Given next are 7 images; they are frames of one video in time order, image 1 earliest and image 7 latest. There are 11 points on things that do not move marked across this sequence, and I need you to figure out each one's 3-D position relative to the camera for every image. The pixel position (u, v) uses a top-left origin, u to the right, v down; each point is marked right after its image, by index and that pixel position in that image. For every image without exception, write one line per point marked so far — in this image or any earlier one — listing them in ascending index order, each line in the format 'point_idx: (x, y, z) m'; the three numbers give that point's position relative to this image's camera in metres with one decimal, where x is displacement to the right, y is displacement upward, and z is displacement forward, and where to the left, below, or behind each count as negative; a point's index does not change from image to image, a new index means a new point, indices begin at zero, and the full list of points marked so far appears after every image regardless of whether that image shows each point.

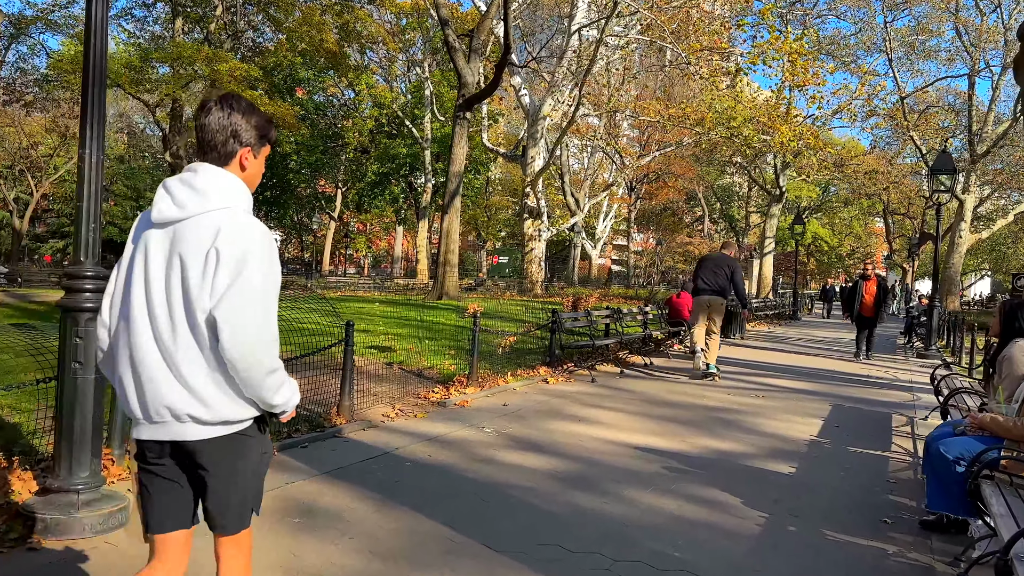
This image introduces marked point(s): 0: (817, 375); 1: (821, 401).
0: (+4.4, -1.2, +11.8) m
1: (+3.3, -1.2, +8.9) m
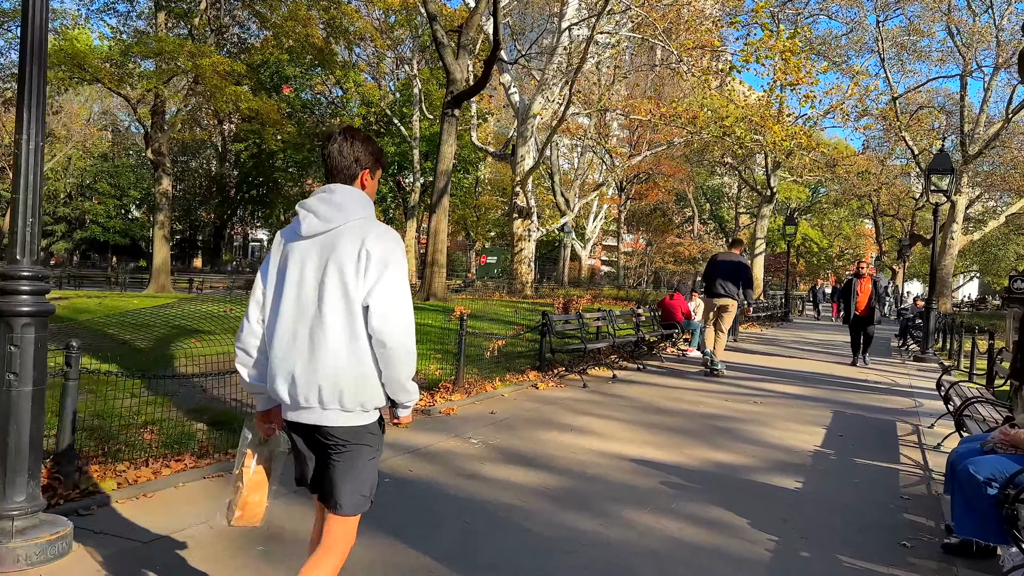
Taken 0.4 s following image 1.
0: (+4.2, -1.3, +11.5) m
1: (+3.2, -1.2, +8.6) m
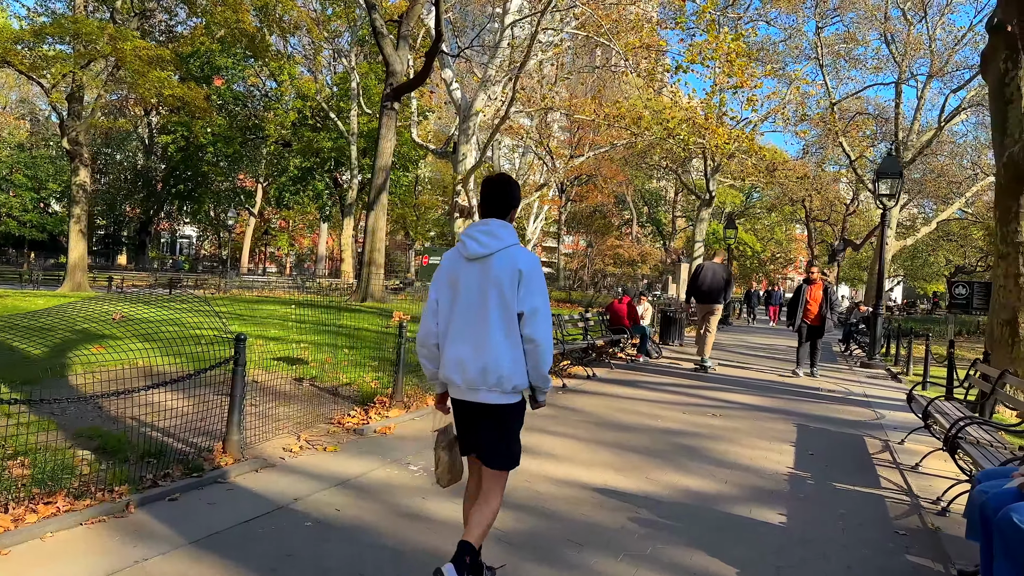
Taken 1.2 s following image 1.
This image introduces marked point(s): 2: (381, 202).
0: (+3.5, -1.3, +11.1) m
1: (+2.7, -1.3, +8.1) m
2: (-3.1, +2.0, +19.4) m
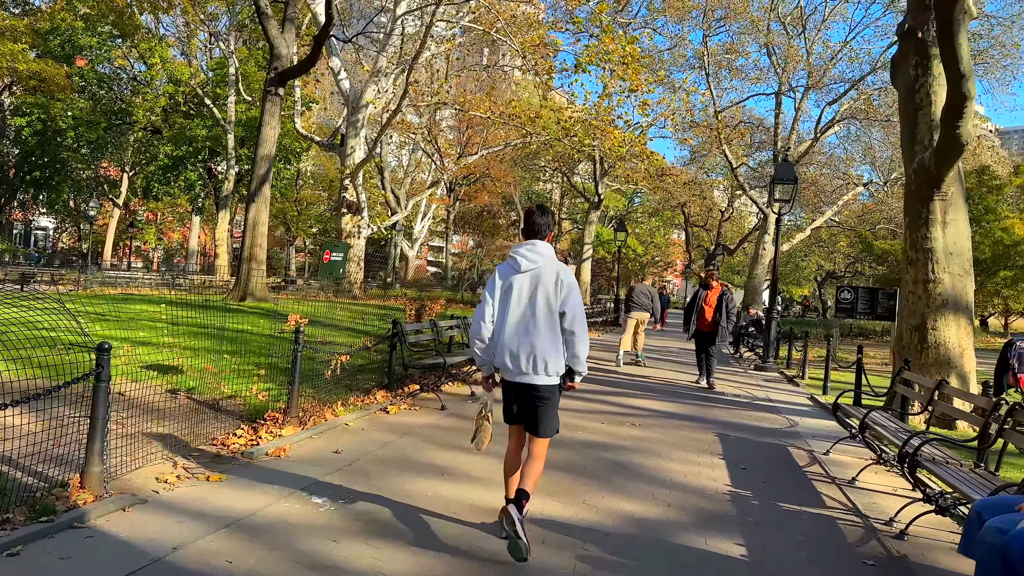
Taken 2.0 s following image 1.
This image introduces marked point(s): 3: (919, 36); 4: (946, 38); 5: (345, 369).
0: (+2.2, -1.4, +10.8) m
1: (+1.8, -1.3, +7.8) m
2: (-5.5, +2.1, +18.1) m
3: (+4.3, +2.7, +8.7) m
4: (+4.0, +2.3, +7.5) m
5: (-1.5, -0.7, +7.4) m
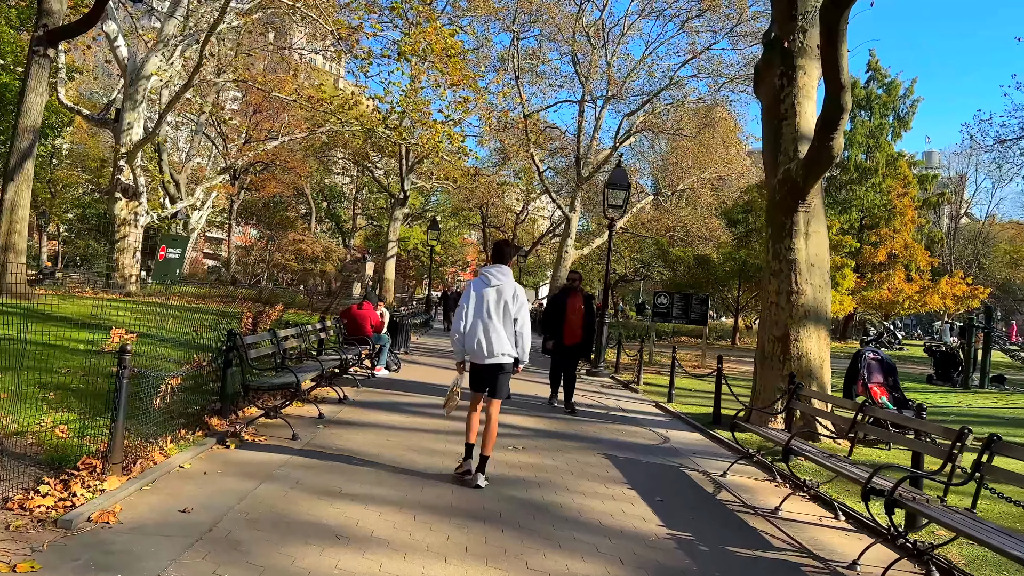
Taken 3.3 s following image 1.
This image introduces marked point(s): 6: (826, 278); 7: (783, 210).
0: (+0.2, -1.5, +10.2) m
1: (+0.6, -1.4, +7.1) m
2: (-9.0, +2.2, +15.3) m
3: (+2.9, +2.6, +8.7) m
4: (+2.9, +2.2, +7.4) m
5: (-2.4, -0.8, +6.0) m
6: (+3.3, +0.1, +8.7) m
7: (+2.8, +0.8, +8.6) m
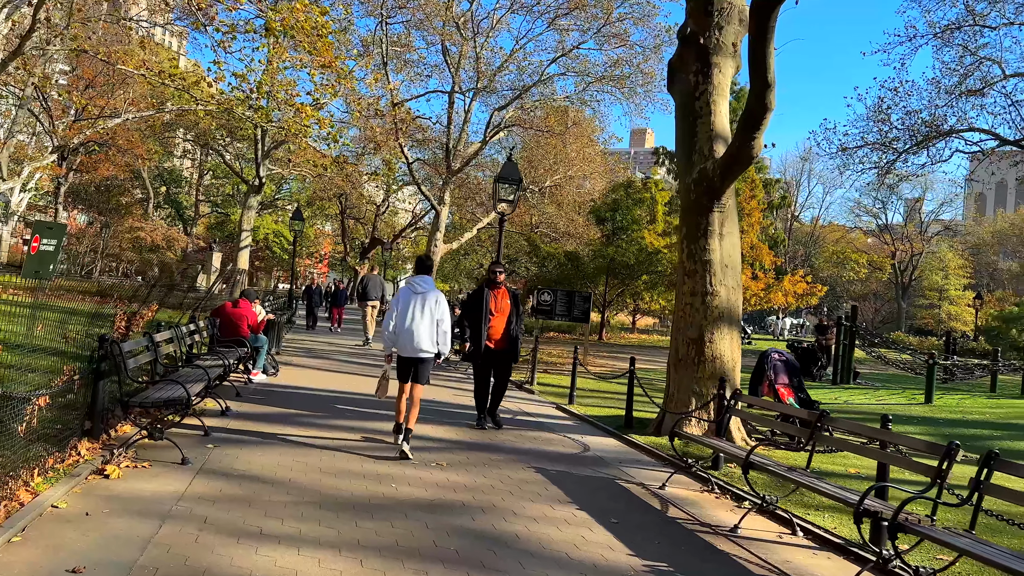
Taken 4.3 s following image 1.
0: (-1.0, -1.4, +9.6) m
1: (0.0, -1.4, +6.6) m
2: (-10.9, +2.3, +12.9) m
3: (+2.0, +2.6, +8.6) m
4: (+2.2, +2.2, +7.3) m
5: (-2.8, -0.8, +4.9) m
6: (+2.4, +0.1, +8.6) m
7: (+1.9, +0.8, +8.5) m
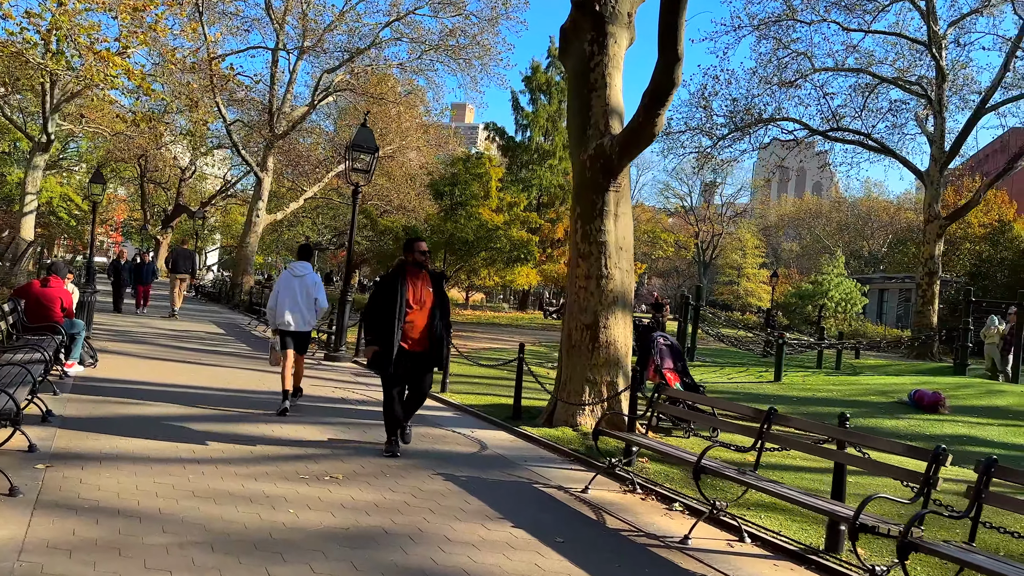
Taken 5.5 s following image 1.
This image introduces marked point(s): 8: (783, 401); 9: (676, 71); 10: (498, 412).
0: (-2.3, -1.2, +8.5) m
1: (-0.7, -1.3, +5.9) m
2: (-12.6, +2.7, +9.5) m
3: (+0.9, +2.7, +8.1) m
4: (+1.3, +2.3, +6.9) m
5: (-3.1, -0.7, +3.6) m
6: (+1.2, +0.3, +8.3) m
7: (+0.8, +1.0, +8.0) m
8: (+3.7, -1.6, +11.4) m
9: (+1.4, +1.9, +7.1) m
10: (-0.2, -1.3, +8.7) m
